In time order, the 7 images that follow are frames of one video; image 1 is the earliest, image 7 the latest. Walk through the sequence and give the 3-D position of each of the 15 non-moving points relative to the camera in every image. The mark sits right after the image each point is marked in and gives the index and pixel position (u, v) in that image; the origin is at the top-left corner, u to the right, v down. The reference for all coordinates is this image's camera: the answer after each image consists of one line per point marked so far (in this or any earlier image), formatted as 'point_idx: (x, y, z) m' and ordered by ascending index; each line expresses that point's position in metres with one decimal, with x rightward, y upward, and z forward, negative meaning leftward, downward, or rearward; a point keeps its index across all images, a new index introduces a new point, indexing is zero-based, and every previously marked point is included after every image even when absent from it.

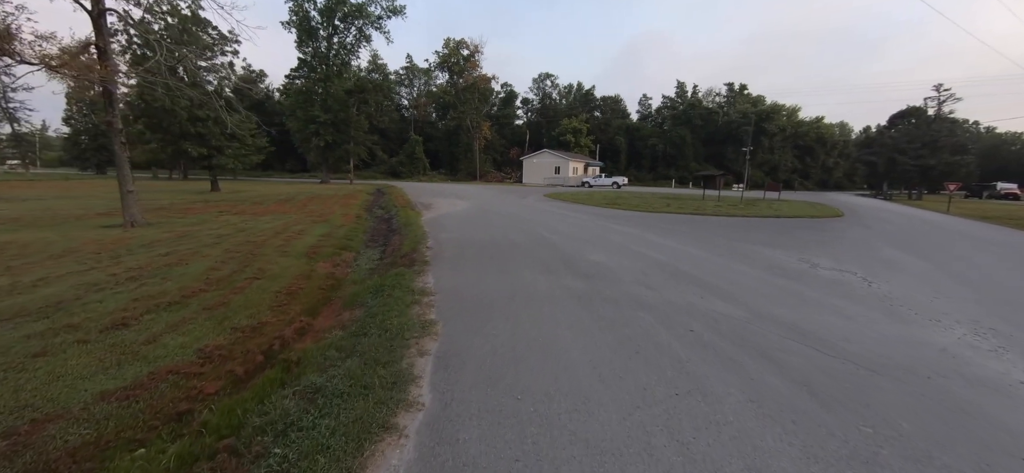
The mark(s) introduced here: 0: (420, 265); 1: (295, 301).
0: (-1.7, -0.5, +7.7) m
1: (-3.1, -1.0, +5.9) m
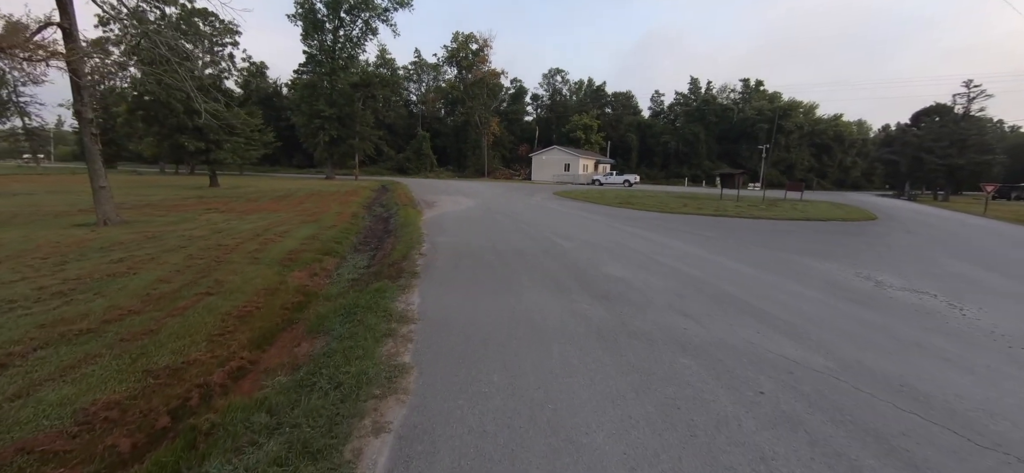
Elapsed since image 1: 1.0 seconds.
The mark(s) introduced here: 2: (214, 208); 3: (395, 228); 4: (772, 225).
0: (-1.7, -0.6, +6.6) m
1: (-3.1, -1.1, +4.8) m
2: (-11.4, +1.1, +15.8) m
3: (-3.7, +0.3, +13.1) m
4: (+9.5, +0.4, +15.1) m
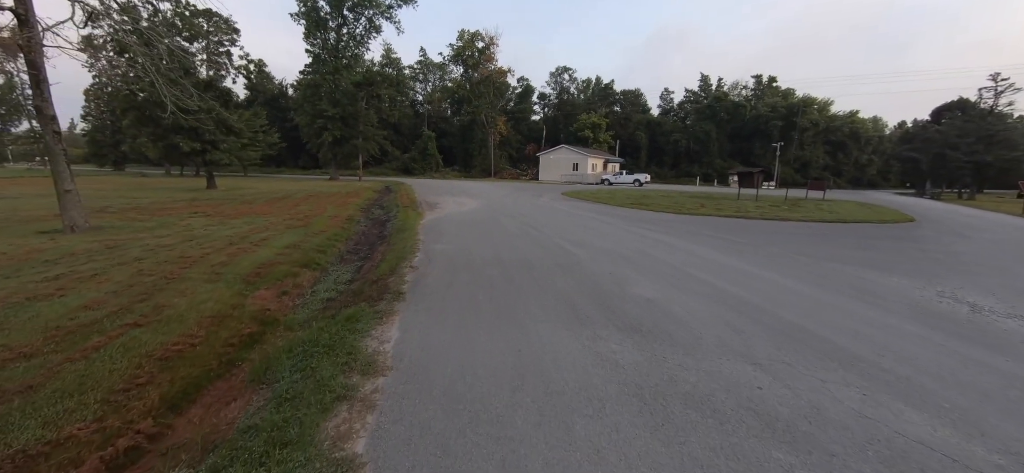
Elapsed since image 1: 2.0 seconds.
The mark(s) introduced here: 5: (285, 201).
0: (-1.6, -0.8, +5.4) m
1: (-3.1, -1.3, +3.6) m
2: (-11.2, +0.9, +14.8) m
3: (-3.5, +0.1, +11.9) m
4: (+9.7, +0.3, +13.7) m
5: (-10.6, +1.6, +19.3) m
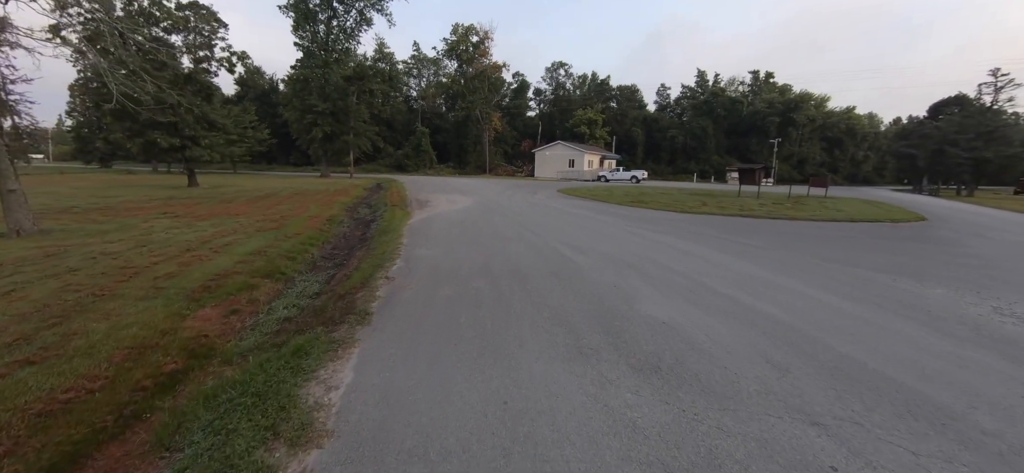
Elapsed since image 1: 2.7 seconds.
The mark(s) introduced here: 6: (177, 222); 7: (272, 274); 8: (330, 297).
0: (-1.7, -0.9, +4.5) m
1: (-3.2, -1.4, +2.7) m
2: (-11.4, +0.8, +13.8) m
3: (-3.7, 0.0, +11.0) m
4: (+9.5, +0.3, +12.9) m
5: (-10.9, +1.6, +18.3) m
6: (-9.3, +0.4, +11.4) m
7: (-4.1, -0.6, +6.9) m
8: (-2.6, -0.9, +5.9) m
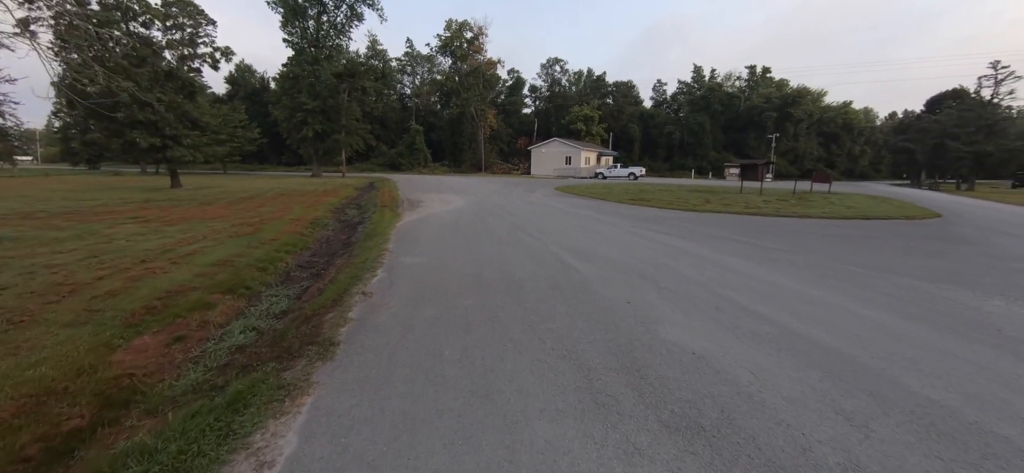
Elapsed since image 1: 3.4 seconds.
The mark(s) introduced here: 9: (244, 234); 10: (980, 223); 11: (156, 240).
0: (-1.8, -1.1, +3.7) m
1: (-3.2, -1.5, +1.9) m
2: (-11.5, +0.6, +12.9) m
3: (-3.8, -0.1, +10.2) m
4: (+9.3, +0.3, +12.2) m
5: (-11.0, +1.5, +17.4) m
6: (-9.4, +0.2, +10.5) m
7: (-4.1, -0.8, +6.1) m
8: (-2.6, -1.0, +5.0) m
9: (-6.3, +0.1, +9.7) m
10: (+15.4, +0.5, +13.5) m
11: (-7.6, -0.1, +8.8) m
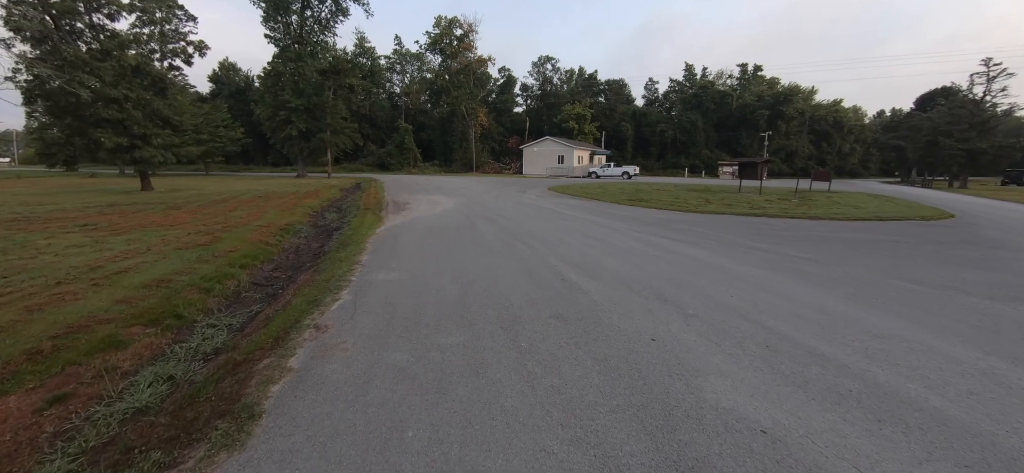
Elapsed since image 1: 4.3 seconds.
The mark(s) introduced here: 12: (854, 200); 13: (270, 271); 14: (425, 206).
0: (-1.8, -1.3, +2.6) m
1: (-3.2, -1.7, +0.8) m
2: (-11.8, +0.4, +11.6) m
3: (-4.0, -0.3, +9.0) m
4: (+9.1, +0.2, +11.3) m
5: (-11.4, +1.2, +16.1) m
6: (-9.6, 0.0, +9.3) m
7: (-4.2, -1.0, +5.0) m
8: (-2.7, -1.2, +3.9) m
9: (-6.5, -0.2, +8.5) m
10: (+15.2, +0.4, +12.7) m
11: (-7.8, -0.3, +7.6) m
12: (+16.4, +1.7, +19.7) m
13: (-4.4, -0.6, +7.4) m
14: (-3.6, +1.2, +17.0) m
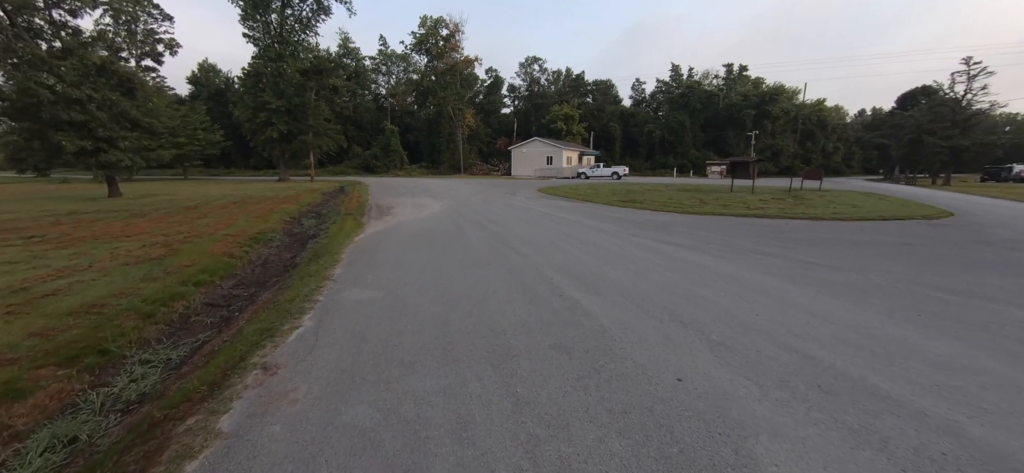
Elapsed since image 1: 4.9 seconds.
0: (-1.8, -1.4, +1.8) m
1: (-3.2, -1.9, 0.0) m
2: (-12.0, +0.1, +10.6) m
3: (-4.2, -0.5, +8.2) m
4: (+8.8, +0.1, +10.8) m
5: (-11.8, +0.9, +15.1) m
6: (-9.8, -0.3, +8.3) m
7: (-4.3, -1.2, +4.1) m
8: (-2.8, -1.4, +3.1) m
9: (-6.7, -0.4, +7.6) m
10: (+14.9, +0.5, +12.4) m
11: (-7.9, -0.6, +6.7) m
12: (+15.9, +1.8, +19.4) m
13: (-4.5, -0.8, +6.5) m
14: (-4.0, +1.0, +16.1) m
